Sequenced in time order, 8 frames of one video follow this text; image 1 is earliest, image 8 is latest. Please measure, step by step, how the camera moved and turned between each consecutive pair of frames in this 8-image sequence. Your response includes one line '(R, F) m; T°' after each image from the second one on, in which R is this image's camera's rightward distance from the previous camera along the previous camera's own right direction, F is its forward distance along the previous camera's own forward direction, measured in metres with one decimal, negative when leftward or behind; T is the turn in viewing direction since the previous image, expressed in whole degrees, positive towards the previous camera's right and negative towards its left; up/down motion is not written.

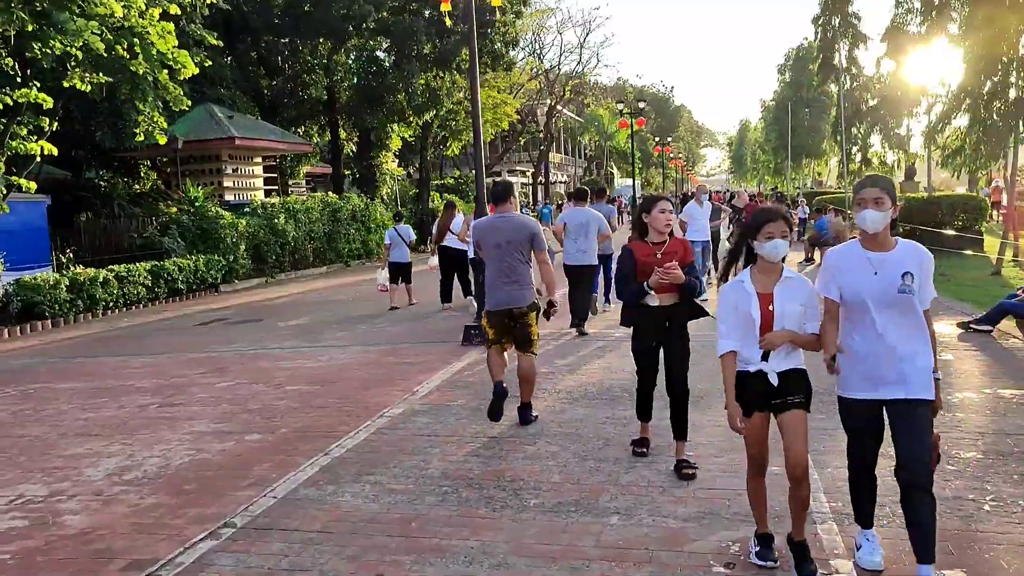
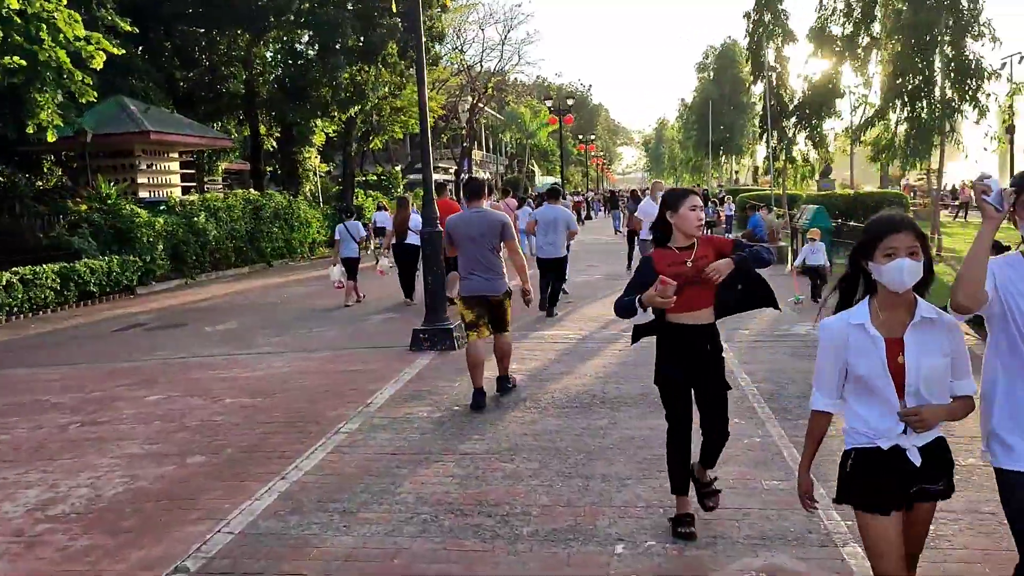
(-0.3, +0.4) m; +5°
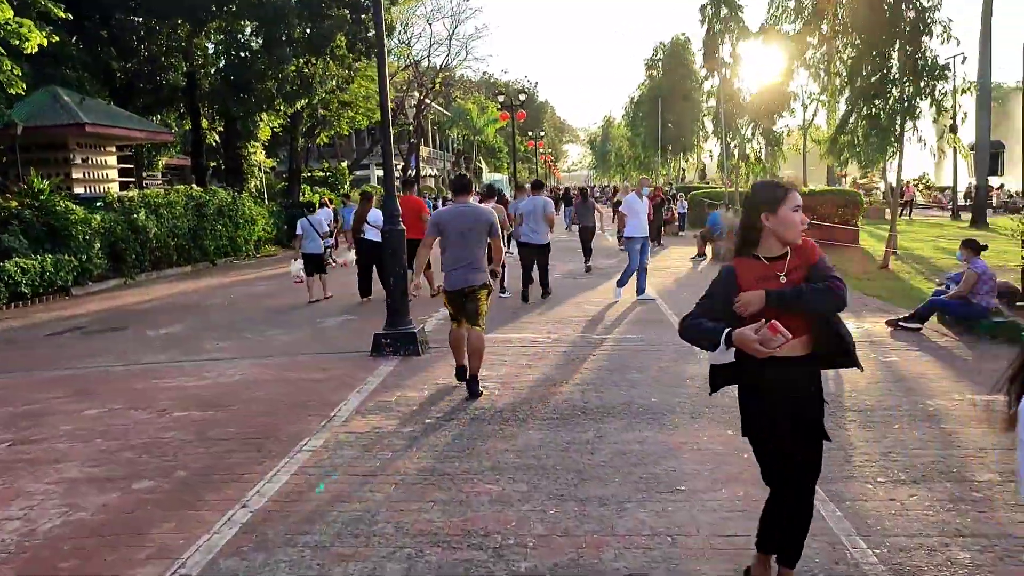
(-0.2, +0.4) m; +4°
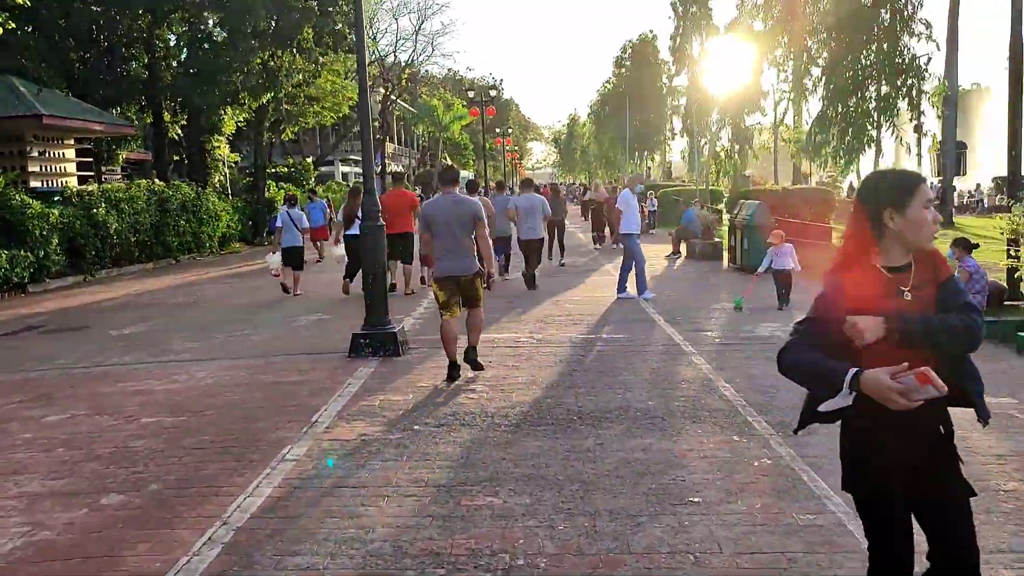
(-0.2, +0.3) m; +2°
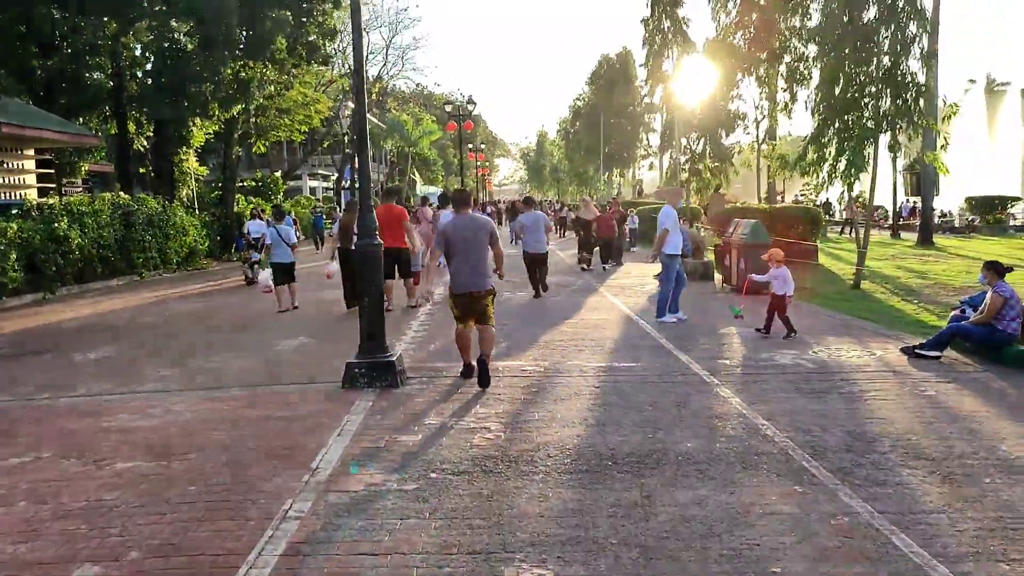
(-0.4, +0.6) m; +2°
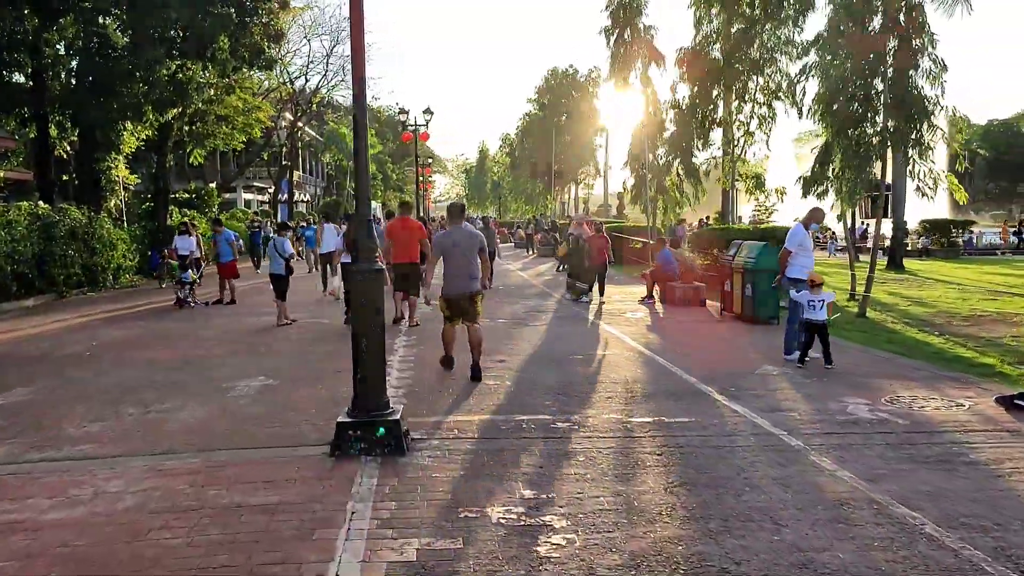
(-0.7, +1.6) m; +4°
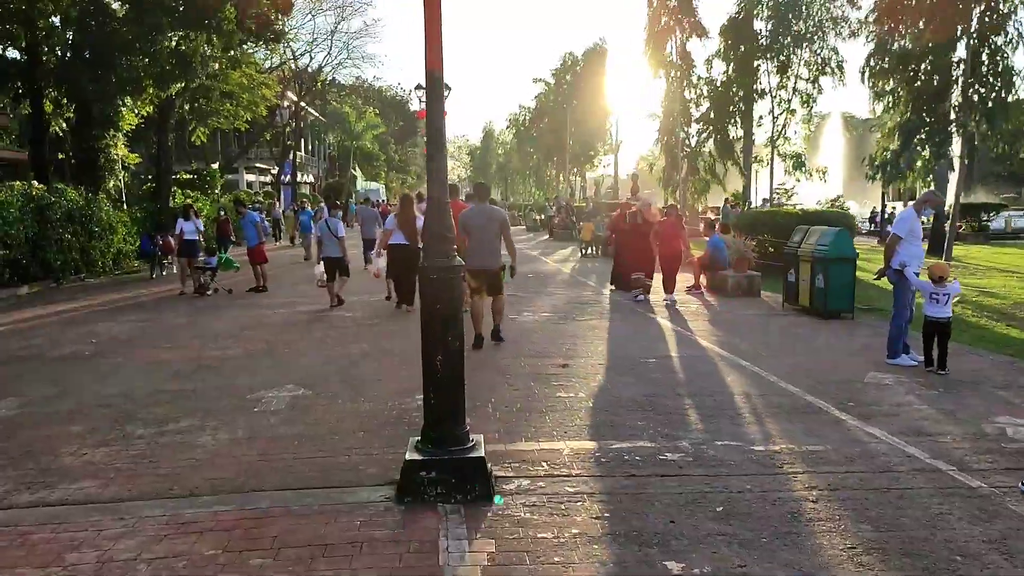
(-0.6, +1.2) m; 0°
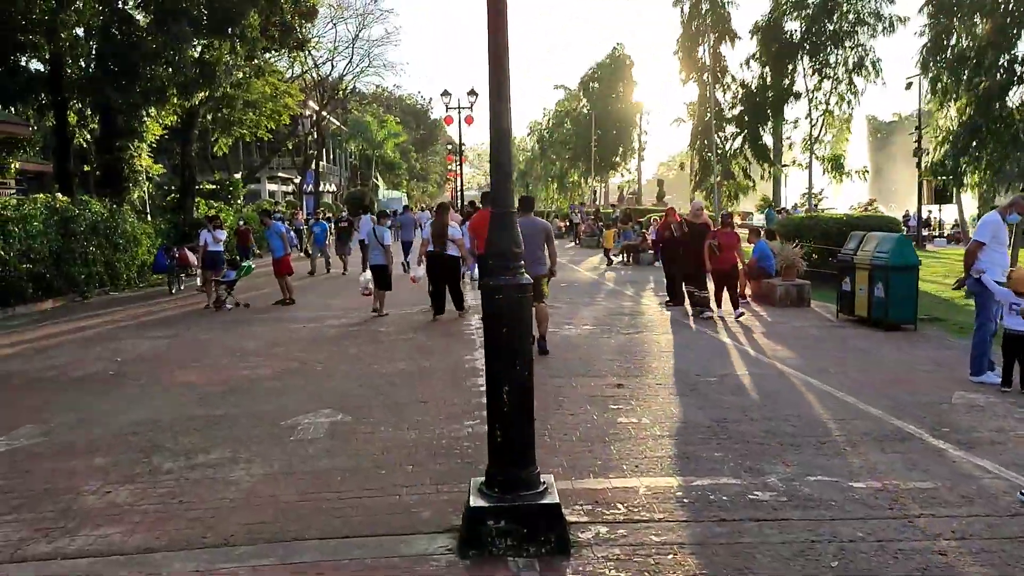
(-0.3, +0.6) m; -1°
